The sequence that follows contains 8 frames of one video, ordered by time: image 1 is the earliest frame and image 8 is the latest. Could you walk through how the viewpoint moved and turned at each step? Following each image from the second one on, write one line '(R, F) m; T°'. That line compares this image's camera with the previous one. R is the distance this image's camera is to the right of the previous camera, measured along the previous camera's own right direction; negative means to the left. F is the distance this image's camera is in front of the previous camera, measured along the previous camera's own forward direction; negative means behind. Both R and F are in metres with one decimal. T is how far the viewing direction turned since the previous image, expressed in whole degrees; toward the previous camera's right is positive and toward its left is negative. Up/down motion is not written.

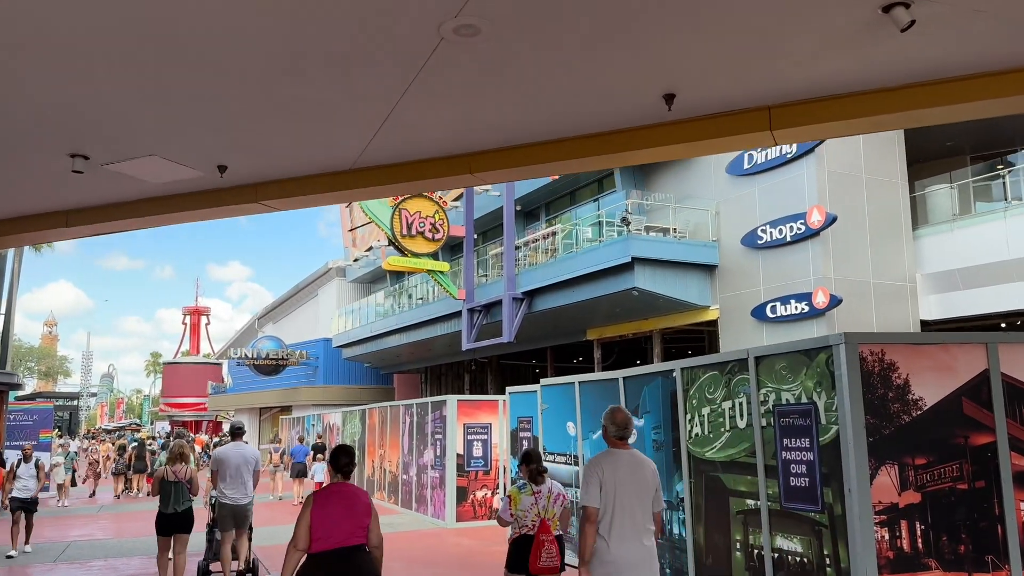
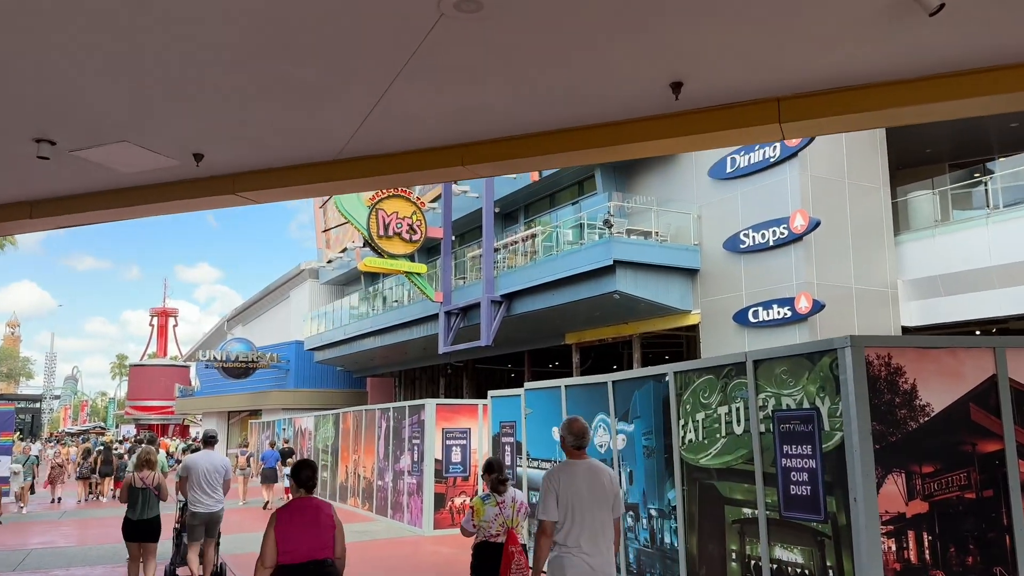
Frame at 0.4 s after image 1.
(-0.1, +0.3) m; +2°
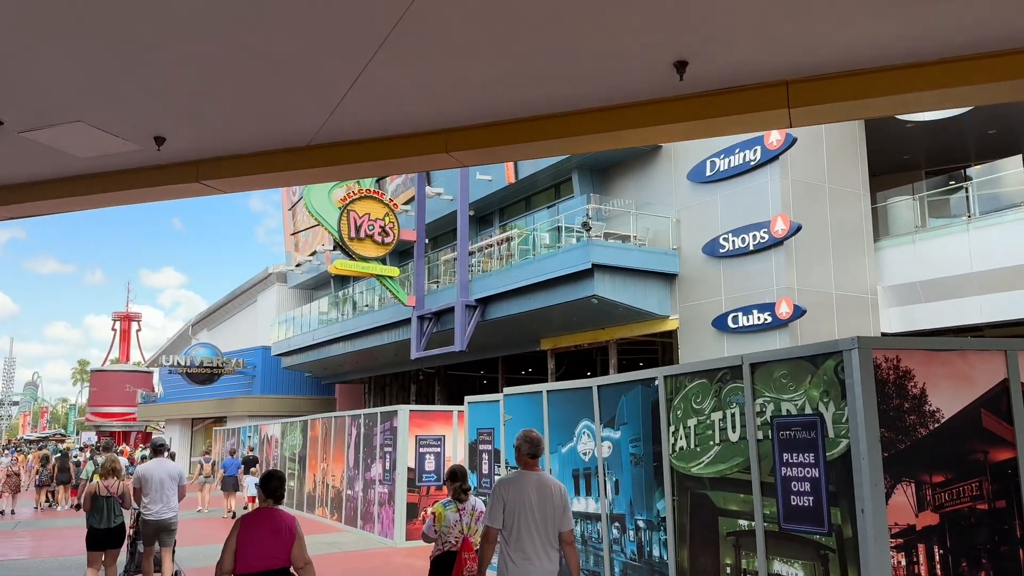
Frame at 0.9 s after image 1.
(-0.1, +0.4) m; +2°
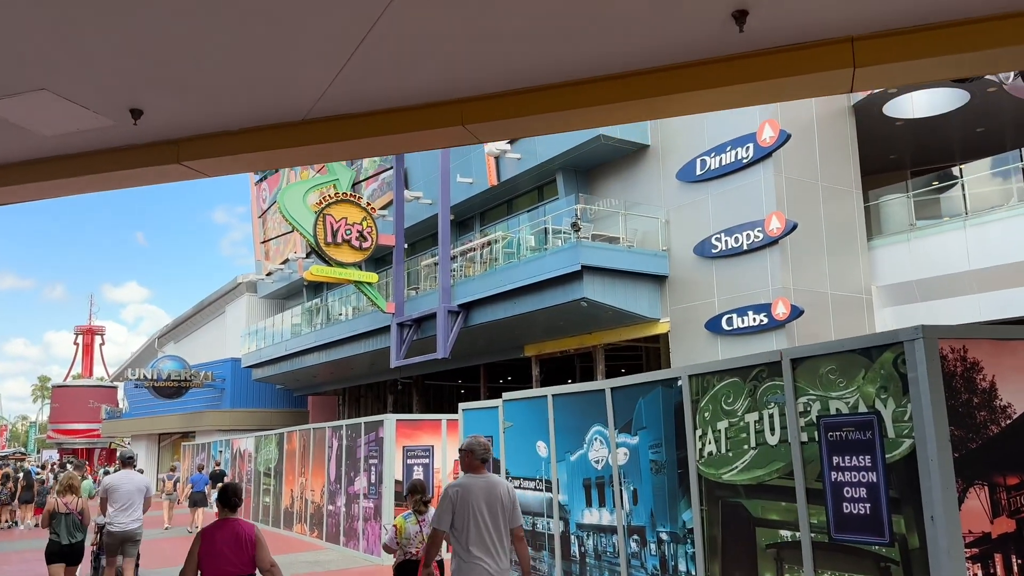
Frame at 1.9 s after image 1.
(-0.3, +0.6) m; +2°
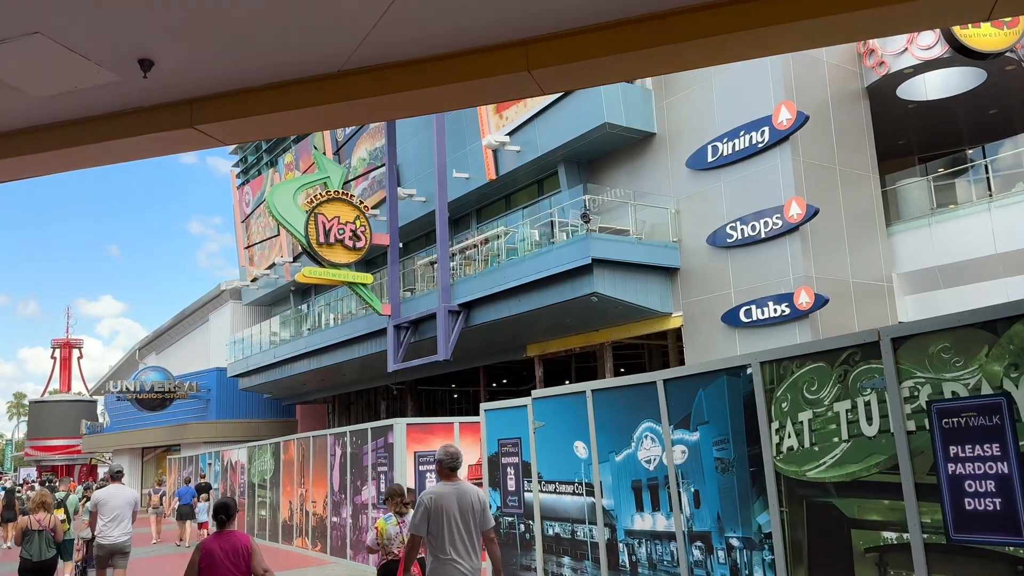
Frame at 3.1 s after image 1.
(-0.5, +0.7) m; +1°
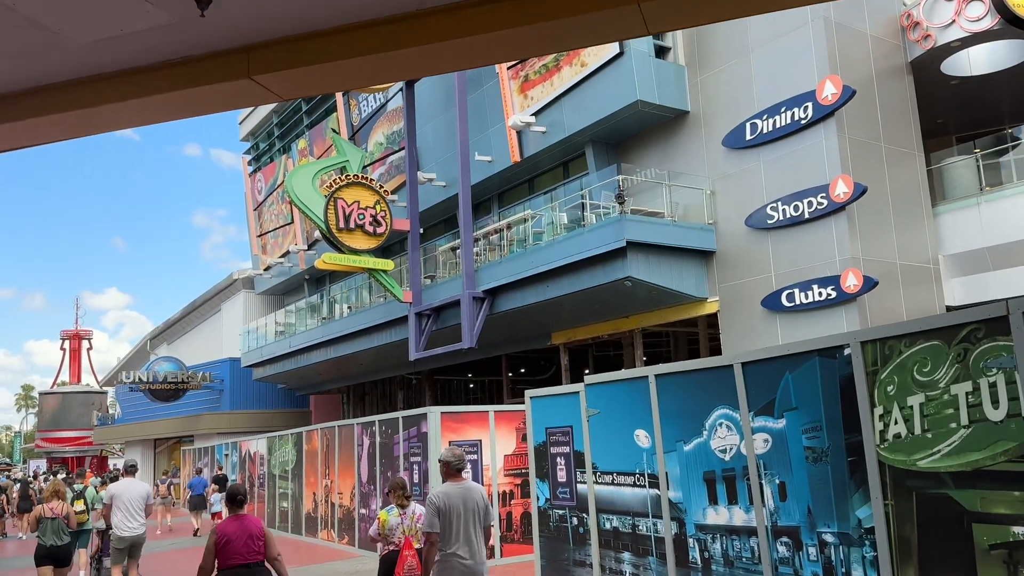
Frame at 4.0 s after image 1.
(-0.5, +0.5) m; 0°
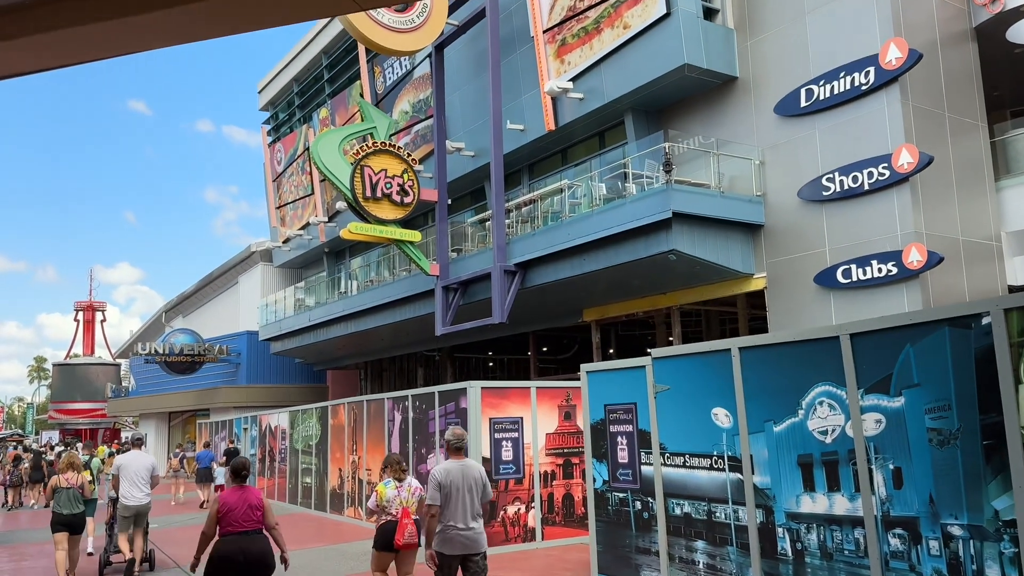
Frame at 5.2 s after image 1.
(-0.5, +0.7) m; -1°
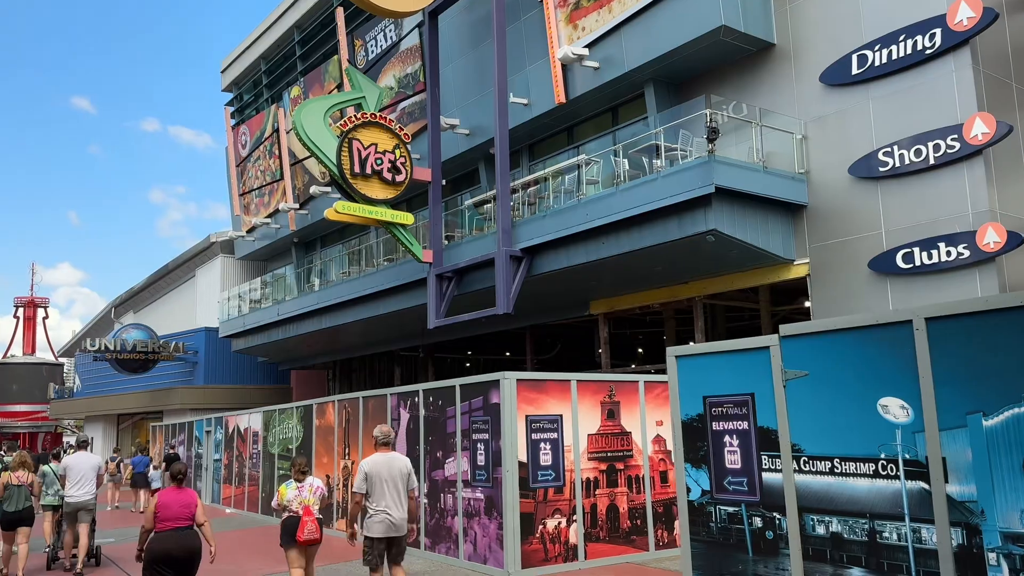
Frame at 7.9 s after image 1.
(-1.0, +1.7) m; +3°
